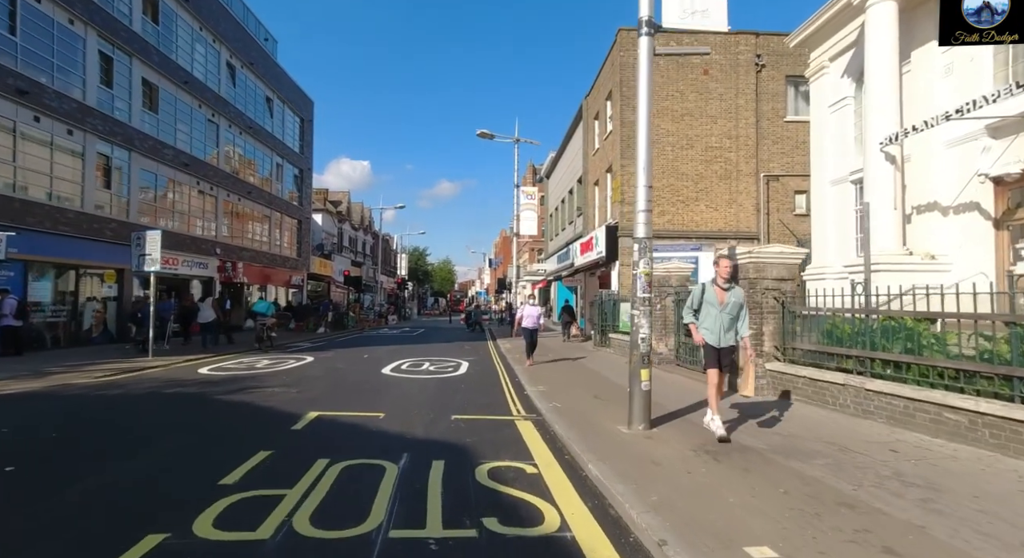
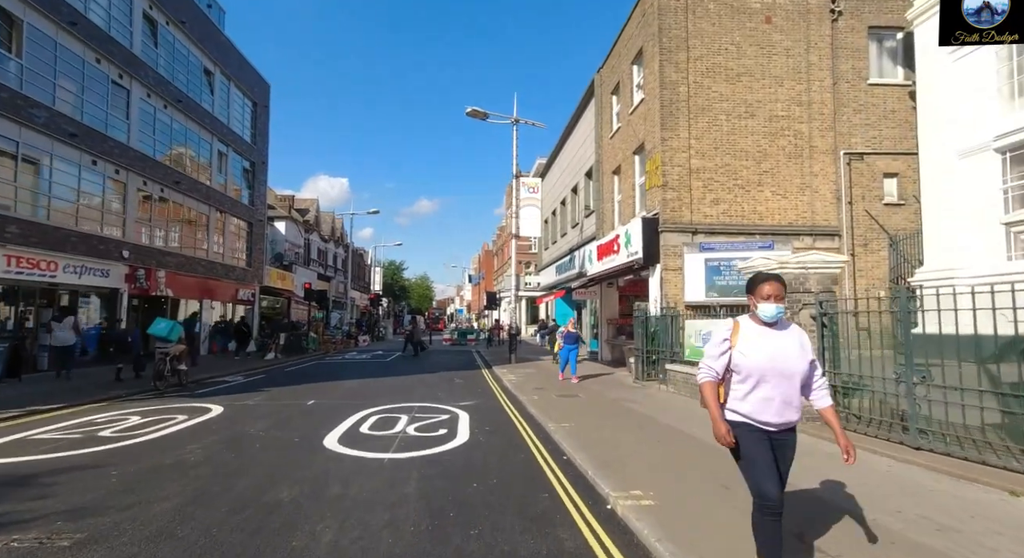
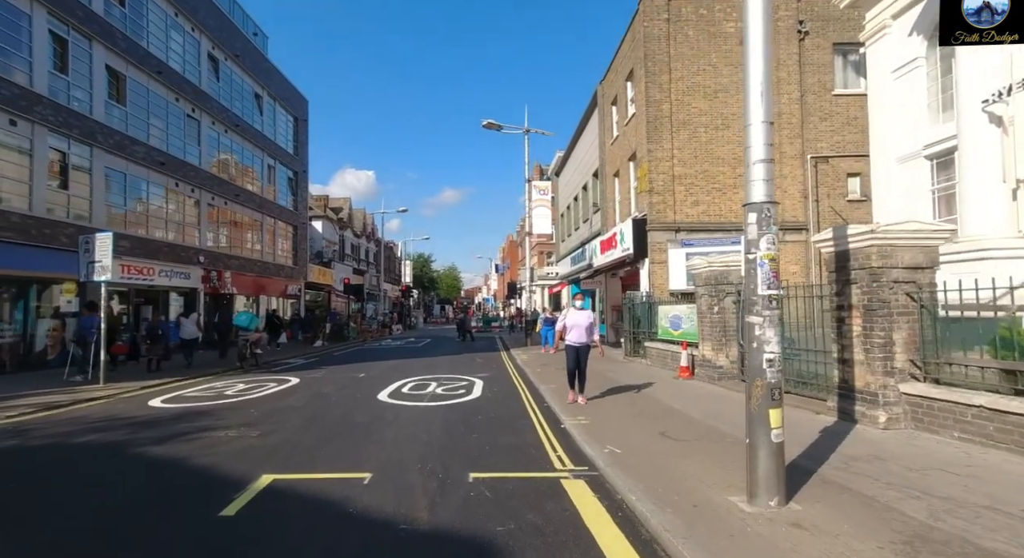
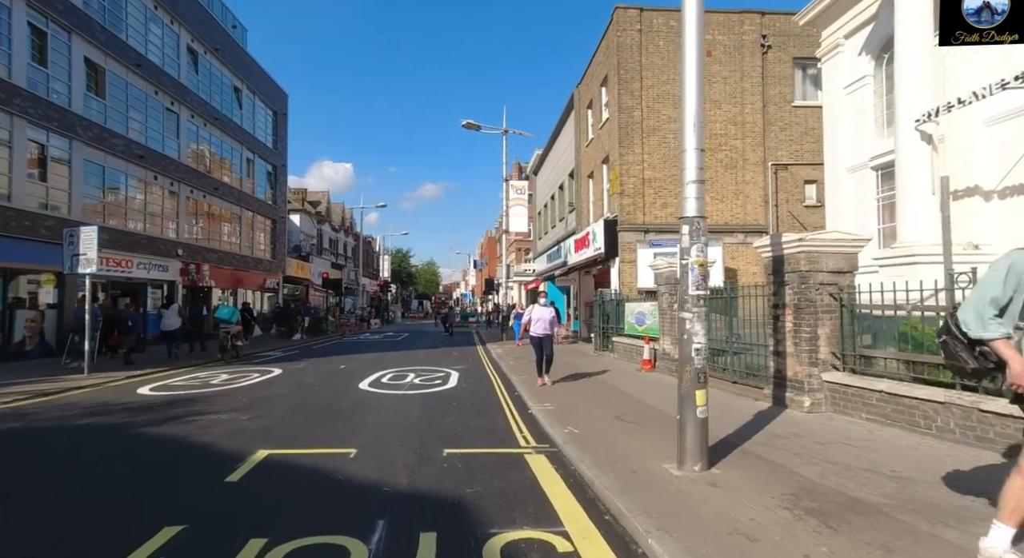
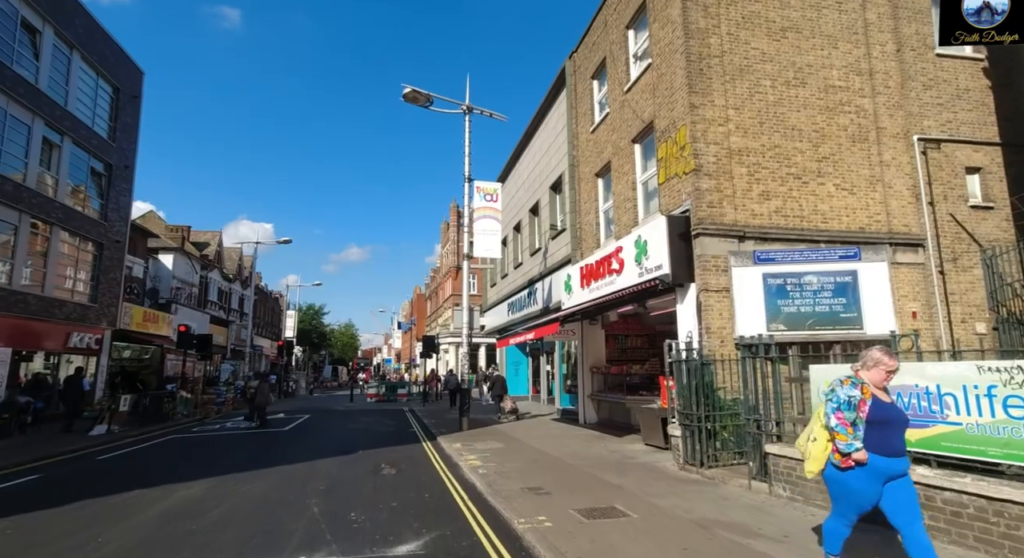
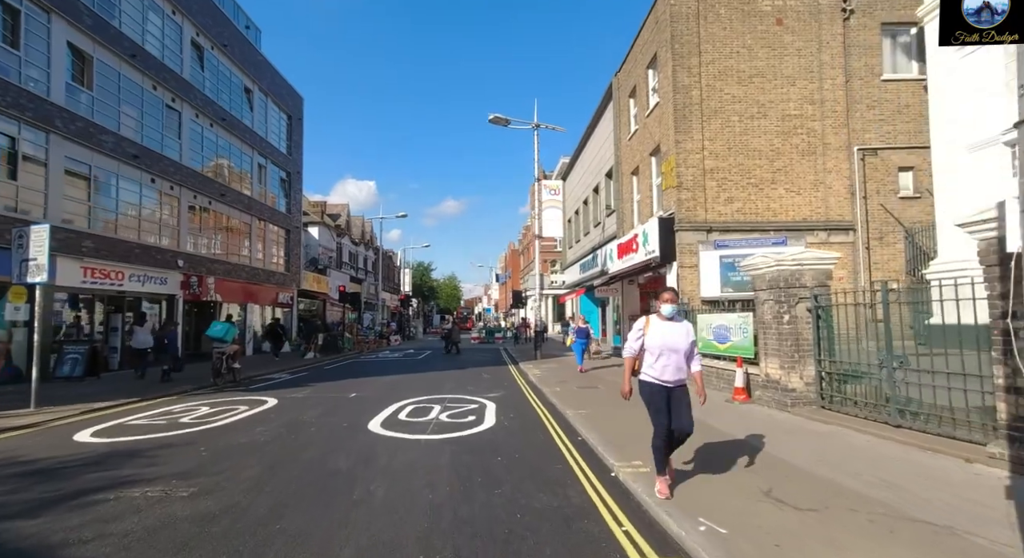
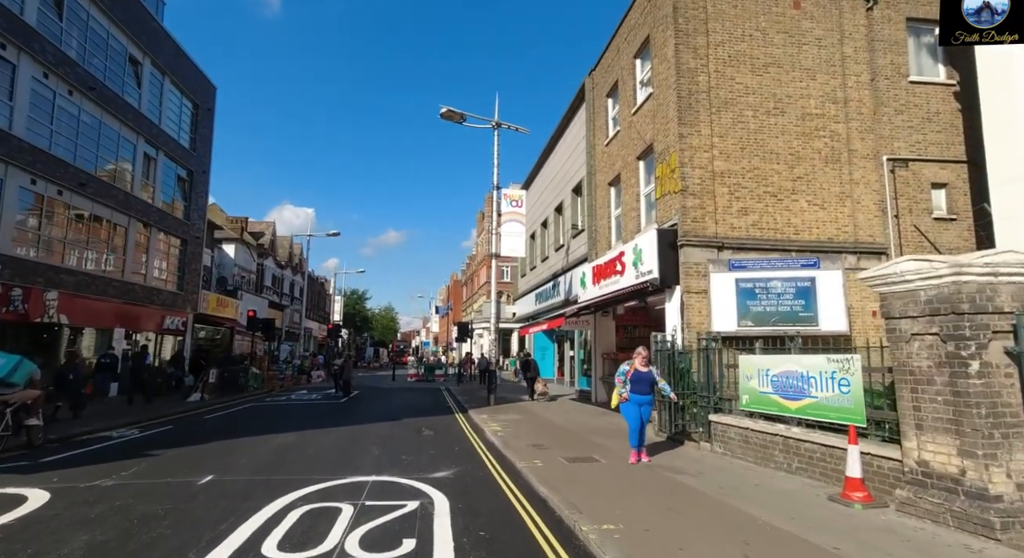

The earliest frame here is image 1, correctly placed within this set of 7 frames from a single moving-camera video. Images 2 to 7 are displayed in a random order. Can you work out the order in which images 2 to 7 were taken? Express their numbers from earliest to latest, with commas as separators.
4, 3, 6, 2, 7, 5
